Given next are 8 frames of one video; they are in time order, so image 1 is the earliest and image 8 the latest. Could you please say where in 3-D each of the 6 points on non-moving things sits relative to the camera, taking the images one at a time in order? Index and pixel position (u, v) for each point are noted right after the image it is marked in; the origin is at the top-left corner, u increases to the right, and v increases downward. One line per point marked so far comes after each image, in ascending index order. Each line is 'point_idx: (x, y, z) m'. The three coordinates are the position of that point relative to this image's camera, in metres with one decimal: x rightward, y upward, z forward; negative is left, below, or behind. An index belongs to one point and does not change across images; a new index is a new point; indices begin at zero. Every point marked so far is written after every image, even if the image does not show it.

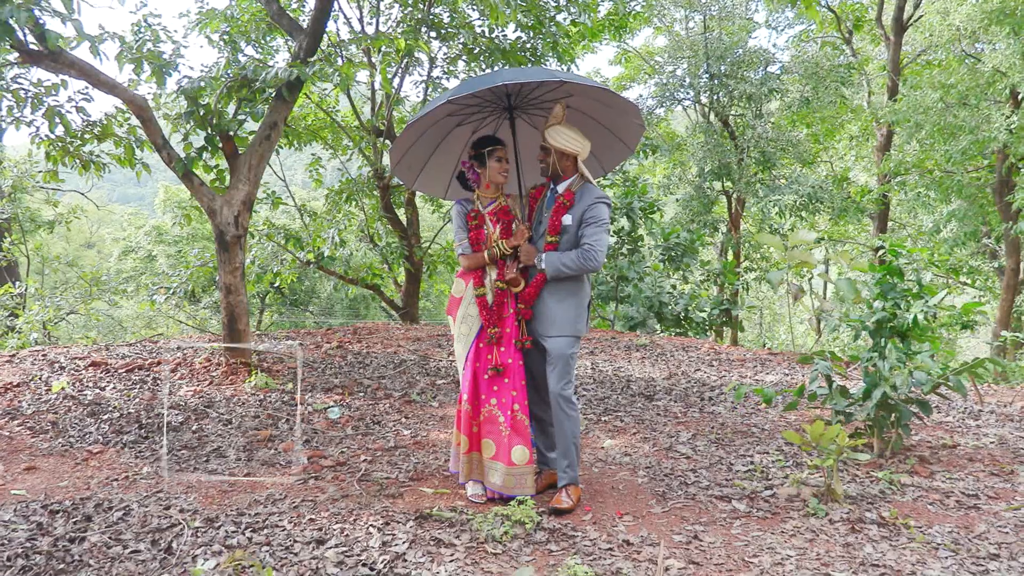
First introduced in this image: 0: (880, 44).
0: (+7.4, +5.0, +14.1) m
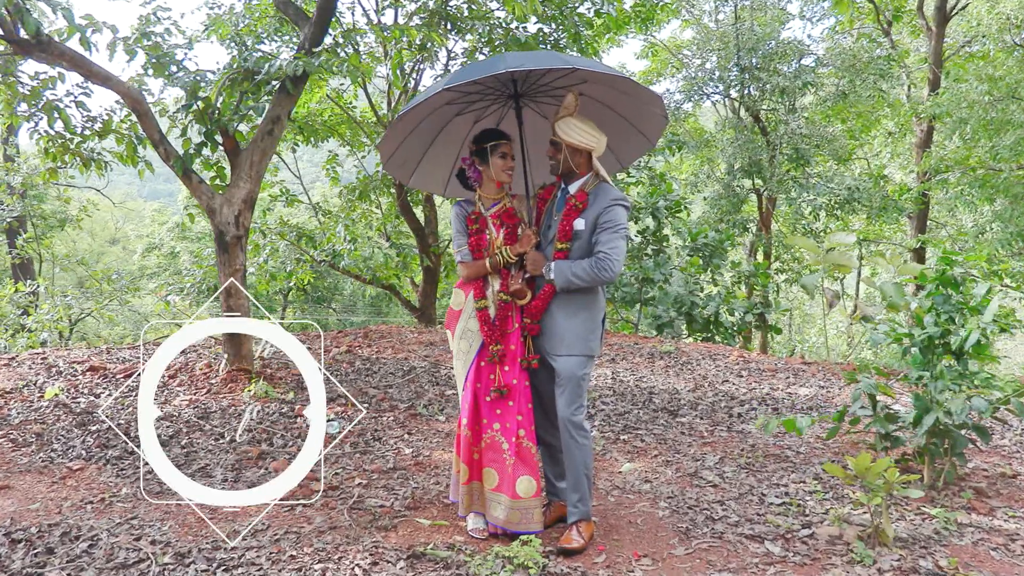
0: (+7.9, +4.9, +13.4) m
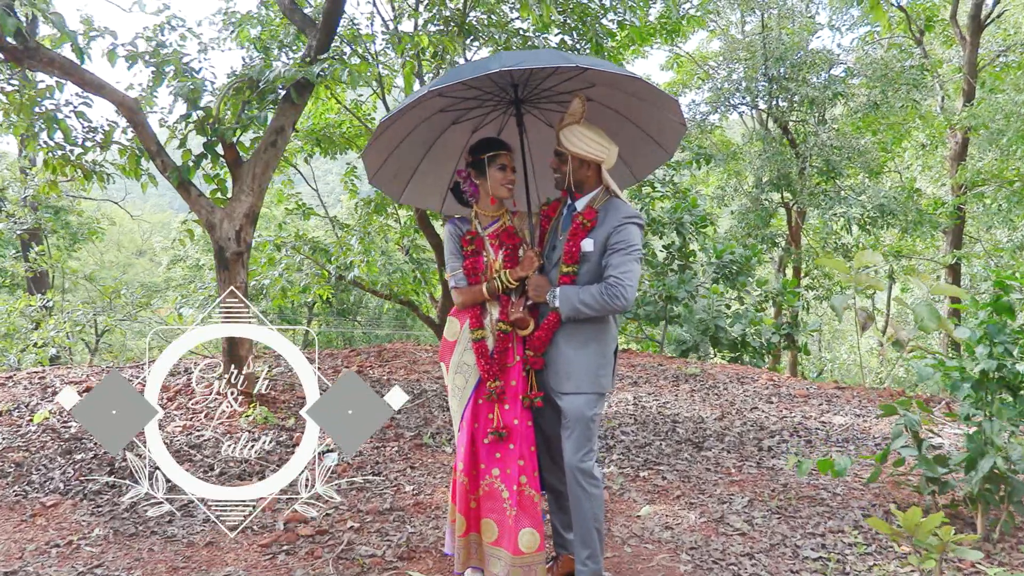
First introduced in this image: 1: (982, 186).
0: (+8.3, +4.6, +12.9) m
1: (+7.2, +1.5, +10.5) m
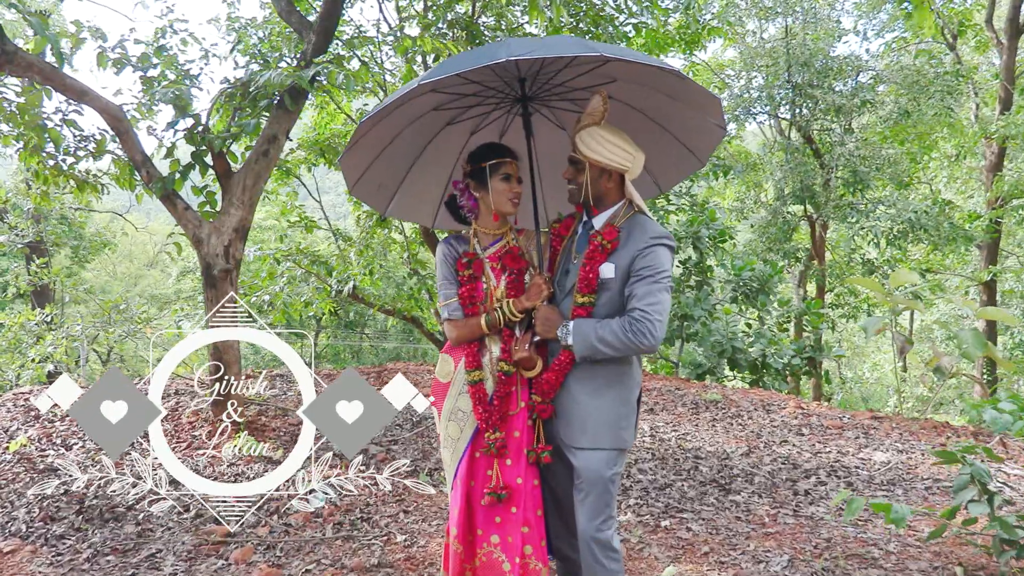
0: (+8.5, +4.2, +12.4) m
1: (+7.4, +1.3, +10.0) m
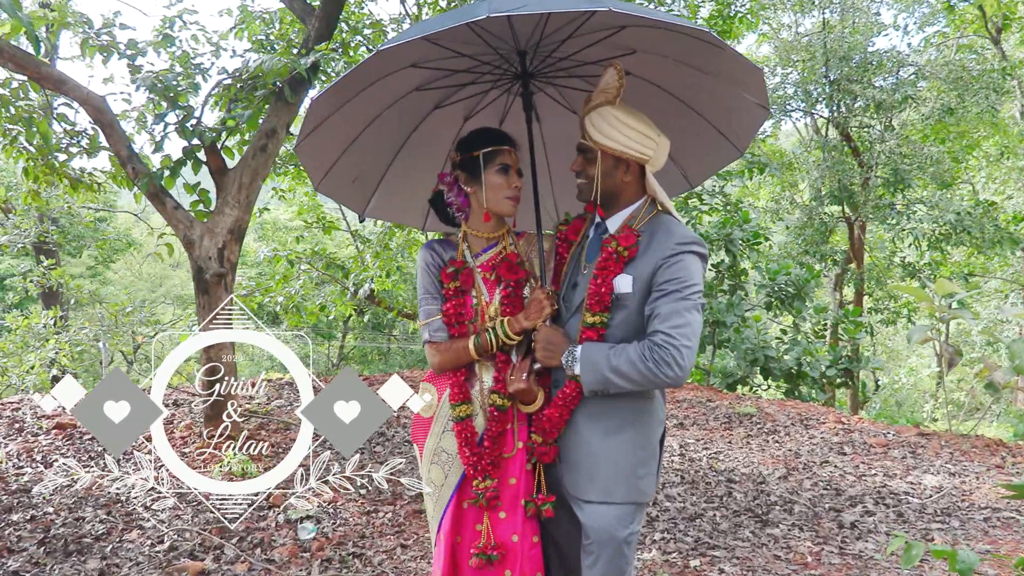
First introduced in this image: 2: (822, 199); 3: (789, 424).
0: (+8.9, +4.2, +11.7) m
1: (+7.7, +1.2, +9.3) m
2: (+4.1, +1.2, +9.2) m
3: (+2.3, -1.2, +5.8) m
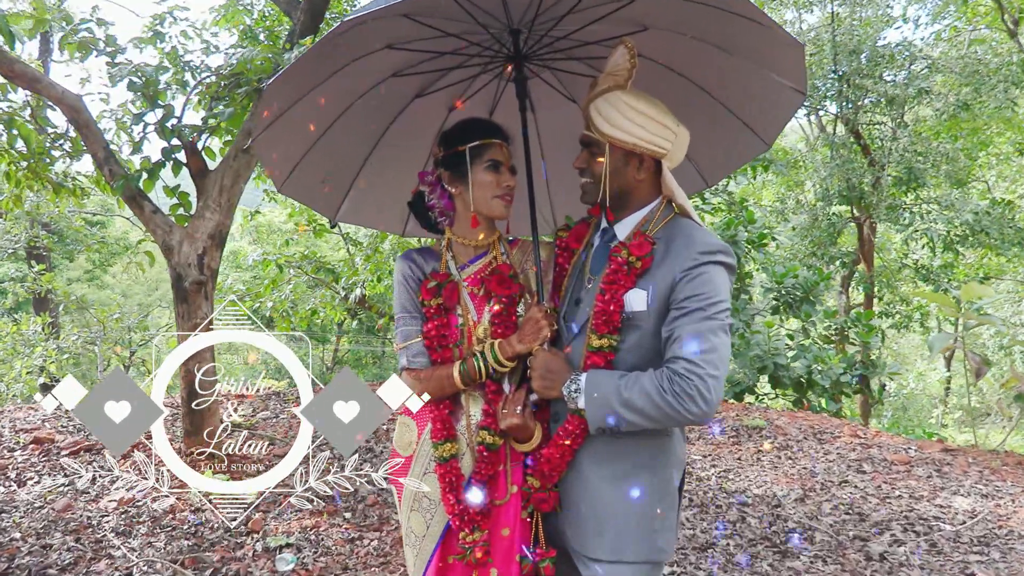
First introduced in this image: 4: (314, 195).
0: (+8.9, +4.1, +11.4) m
1: (+7.7, +1.2, +9.0) m
2: (+4.1, +1.1, +9.0) m
3: (+2.3, -1.2, +5.6) m
4: (-0.5, +0.3, +1.9) m
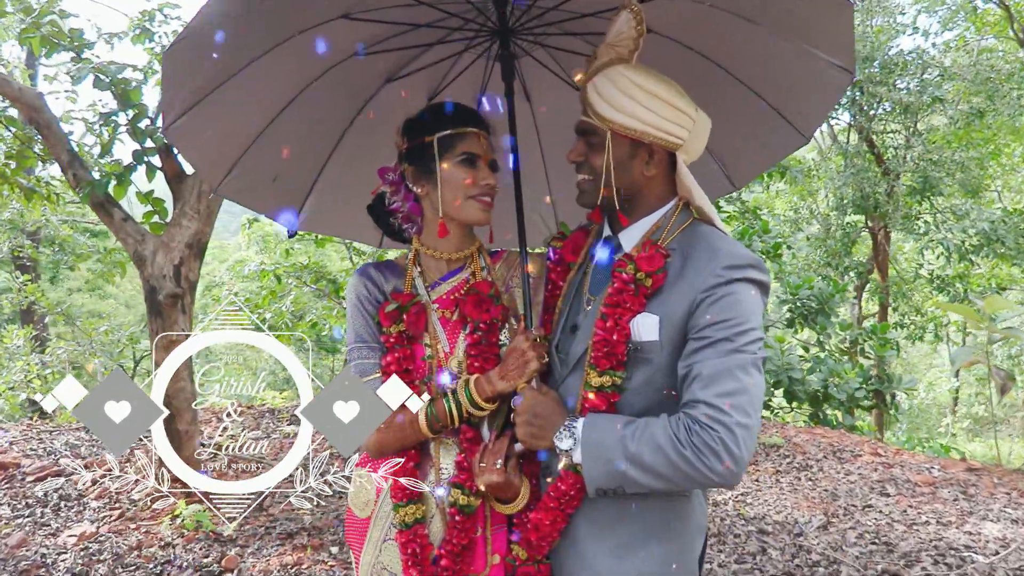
0: (+8.9, +4.0, +11.1) m
1: (+7.7, +1.0, +8.7) m
2: (+4.2, +1.0, +8.7) m
3: (+2.3, -1.3, +5.2) m
4: (-0.6, +0.2, +1.6) m
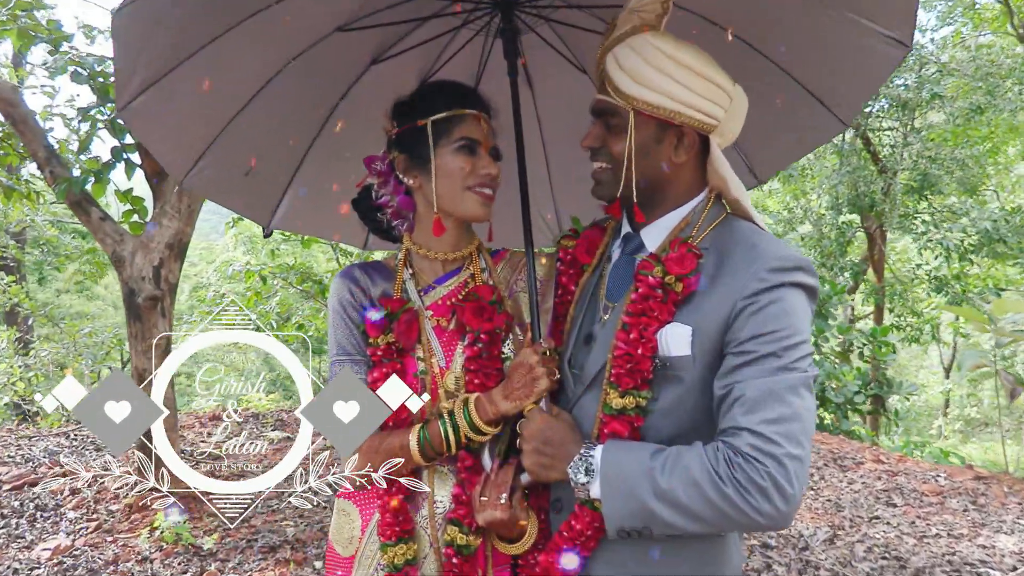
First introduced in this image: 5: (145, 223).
0: (+8.9, +3.9, +11.0) m
1: (+7.6, +1.0, +8.6) m
2: (+4.1, +1.0, +8.5) m
3: (+2.3, -1.3, +5.1) m
4: (-0.6, +0.2, +1.5) m
5: (-2.0, +0.4, +3.9) m
